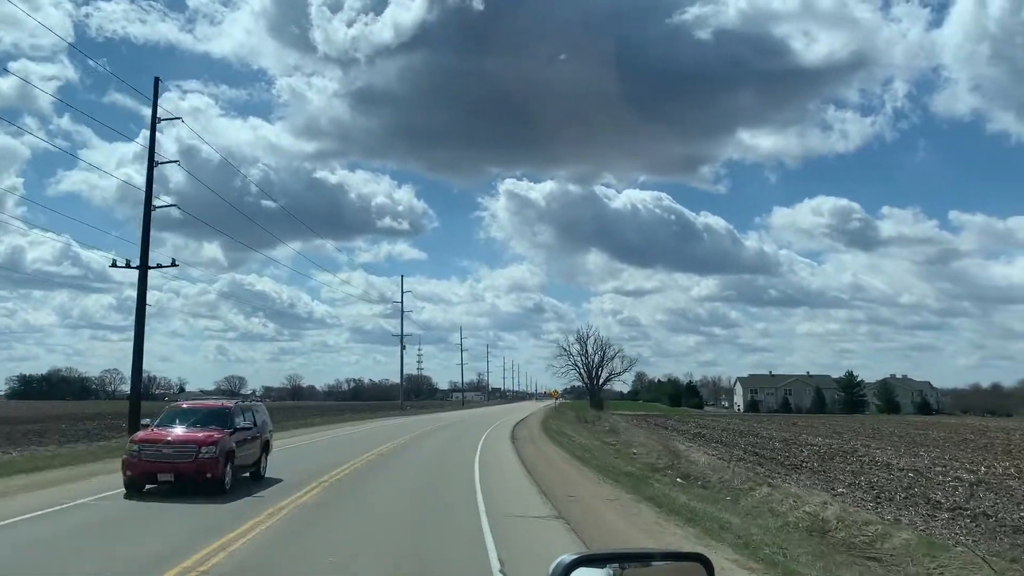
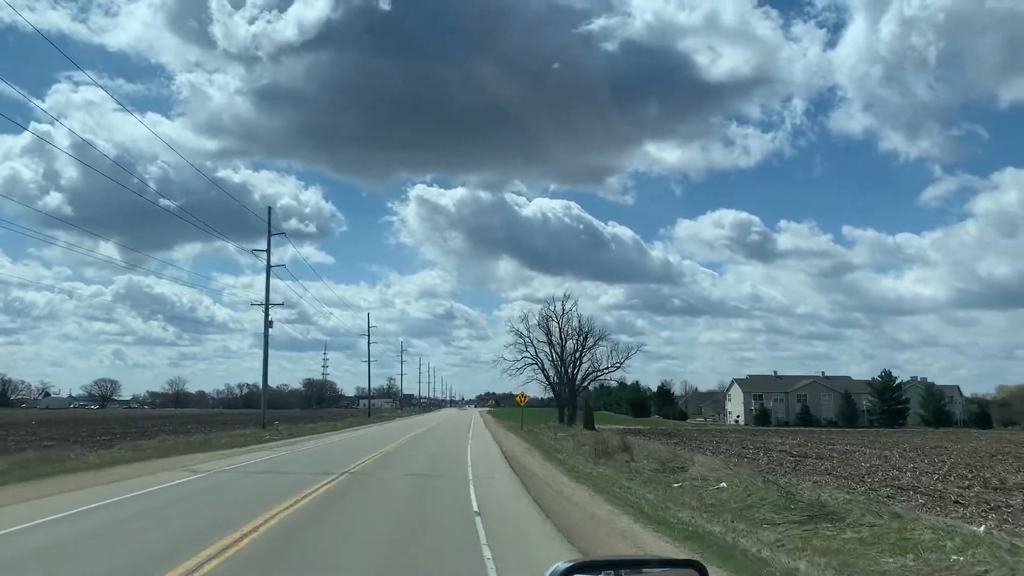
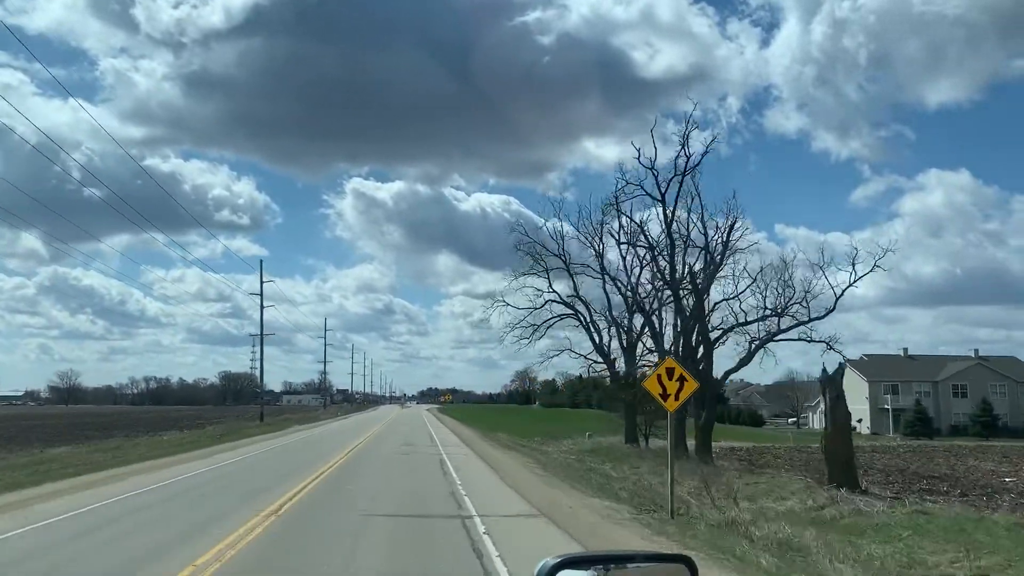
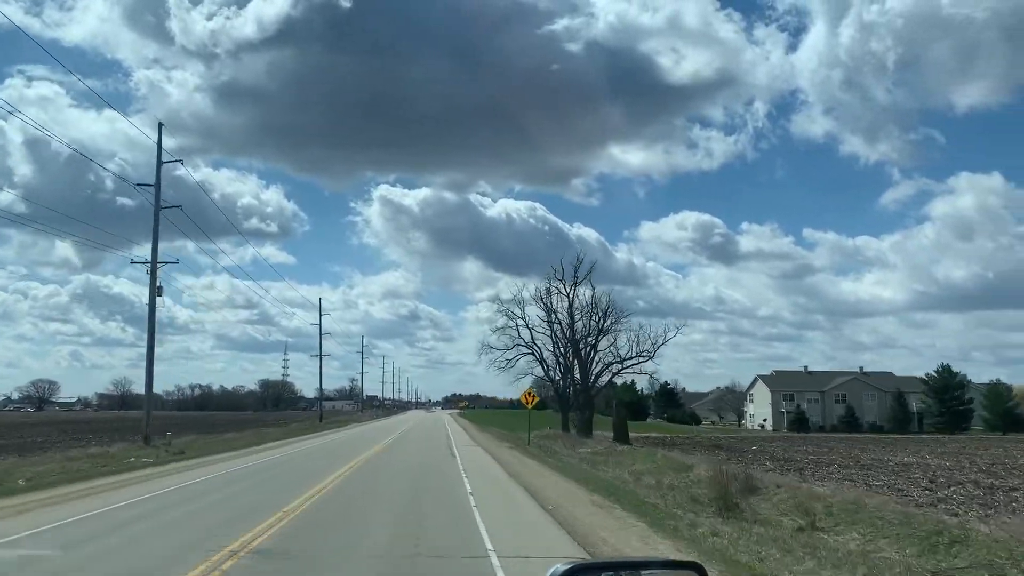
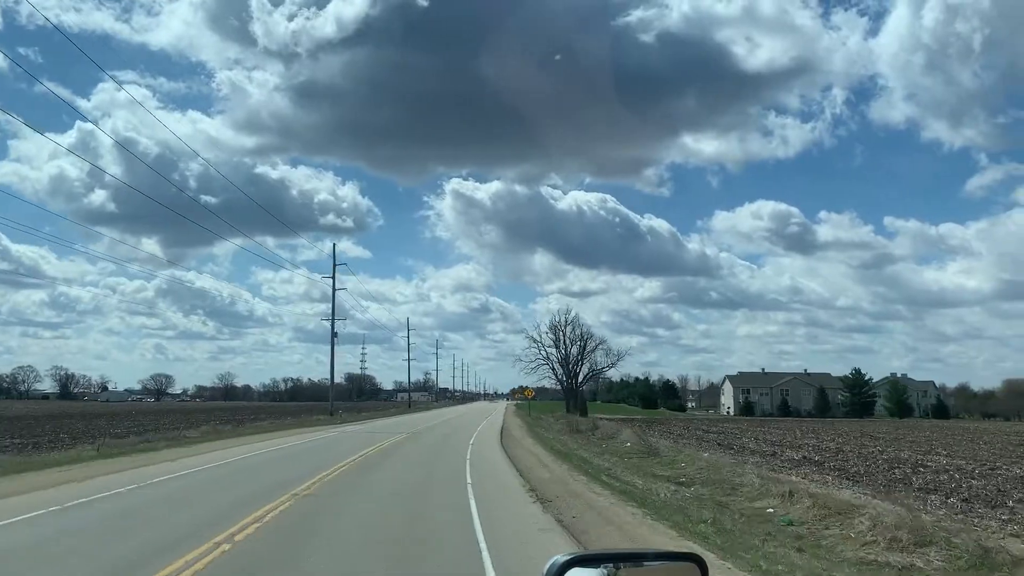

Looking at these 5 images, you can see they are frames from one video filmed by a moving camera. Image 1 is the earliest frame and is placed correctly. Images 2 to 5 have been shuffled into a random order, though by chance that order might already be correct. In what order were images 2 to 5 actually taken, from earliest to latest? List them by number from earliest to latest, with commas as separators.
5, 2, 4, 3
